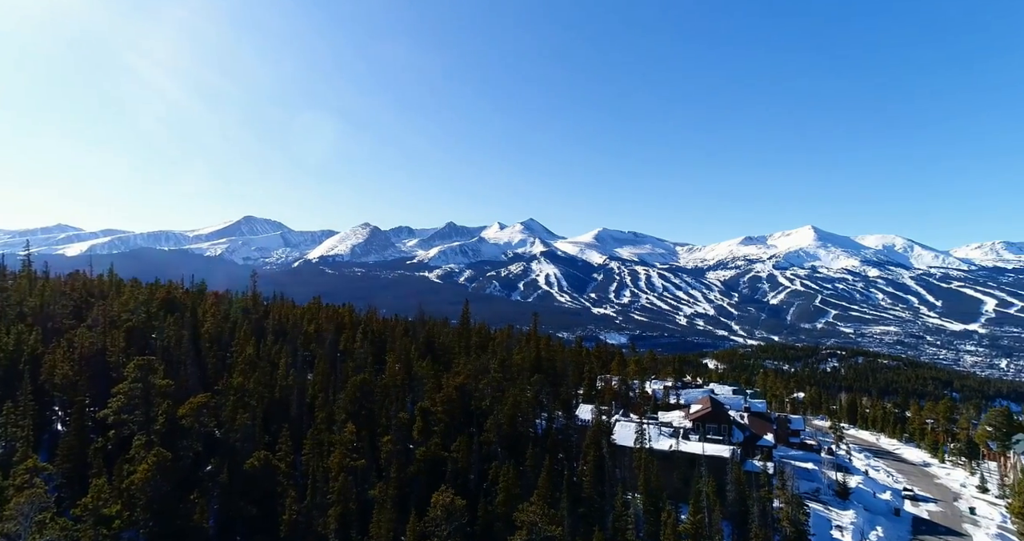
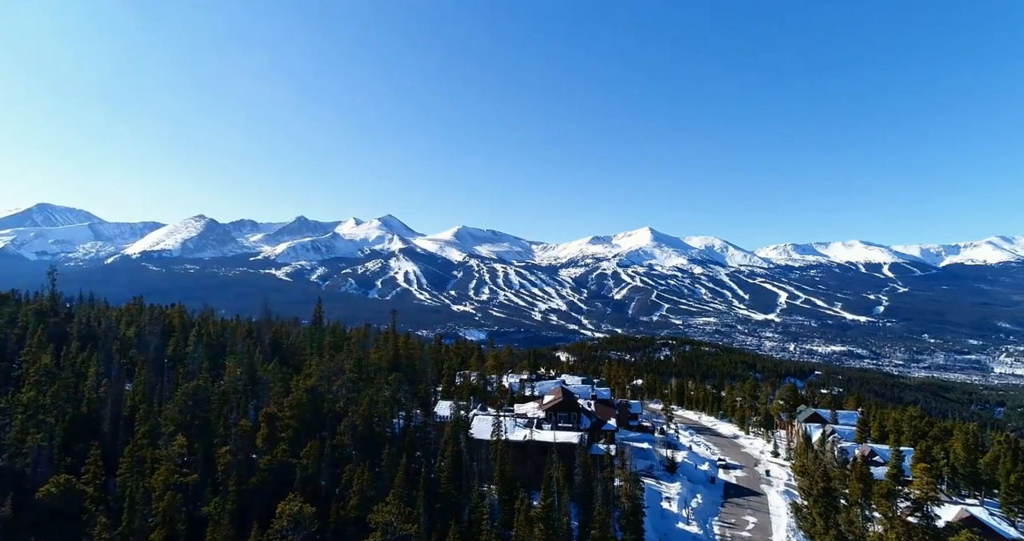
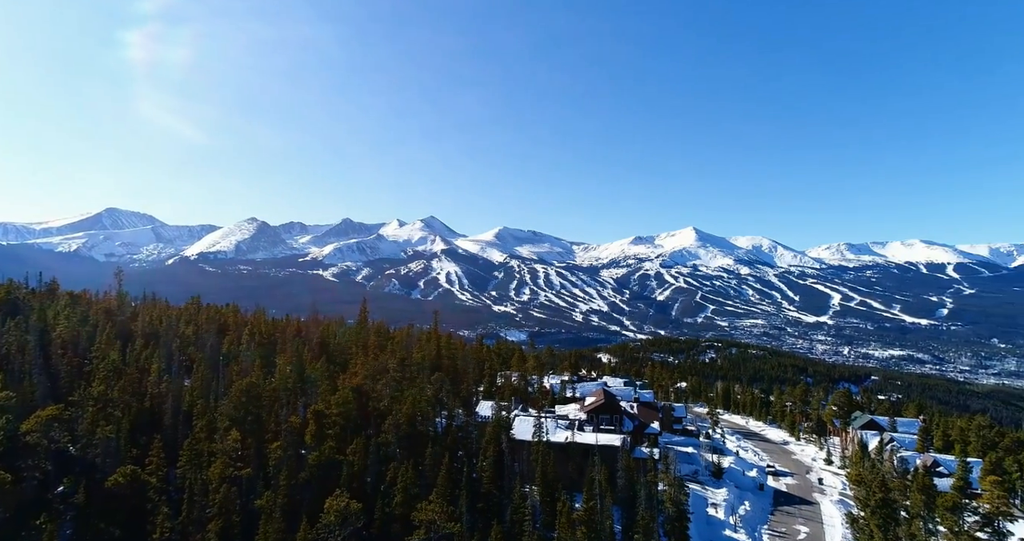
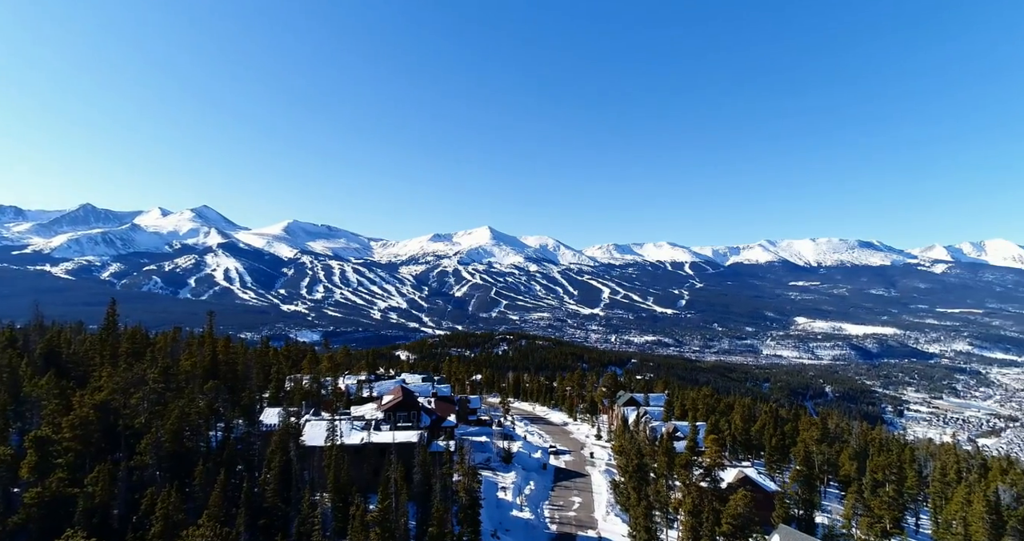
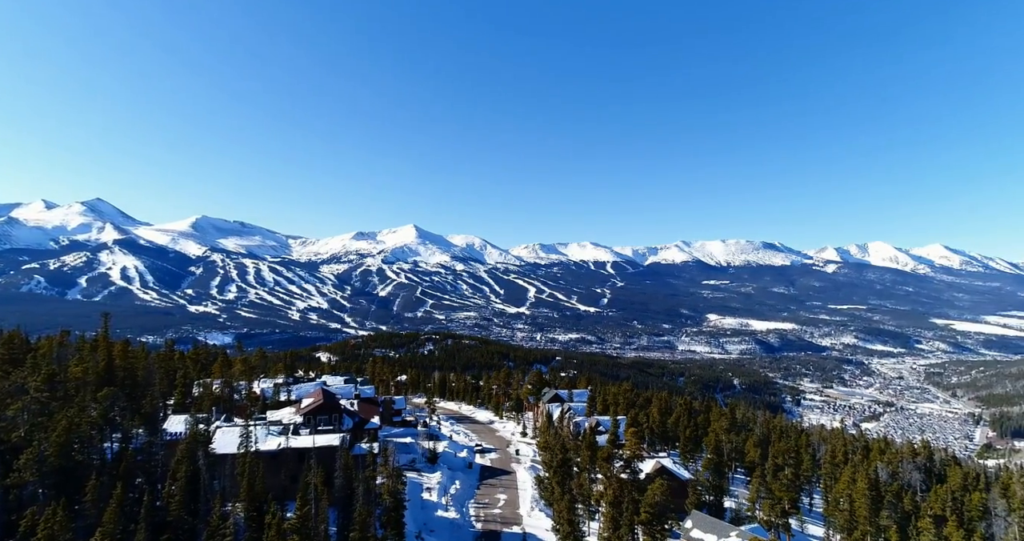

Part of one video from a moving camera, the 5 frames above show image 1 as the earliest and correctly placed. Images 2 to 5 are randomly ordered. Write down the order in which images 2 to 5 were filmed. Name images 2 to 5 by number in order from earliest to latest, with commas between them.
3, 2, 4, 5
